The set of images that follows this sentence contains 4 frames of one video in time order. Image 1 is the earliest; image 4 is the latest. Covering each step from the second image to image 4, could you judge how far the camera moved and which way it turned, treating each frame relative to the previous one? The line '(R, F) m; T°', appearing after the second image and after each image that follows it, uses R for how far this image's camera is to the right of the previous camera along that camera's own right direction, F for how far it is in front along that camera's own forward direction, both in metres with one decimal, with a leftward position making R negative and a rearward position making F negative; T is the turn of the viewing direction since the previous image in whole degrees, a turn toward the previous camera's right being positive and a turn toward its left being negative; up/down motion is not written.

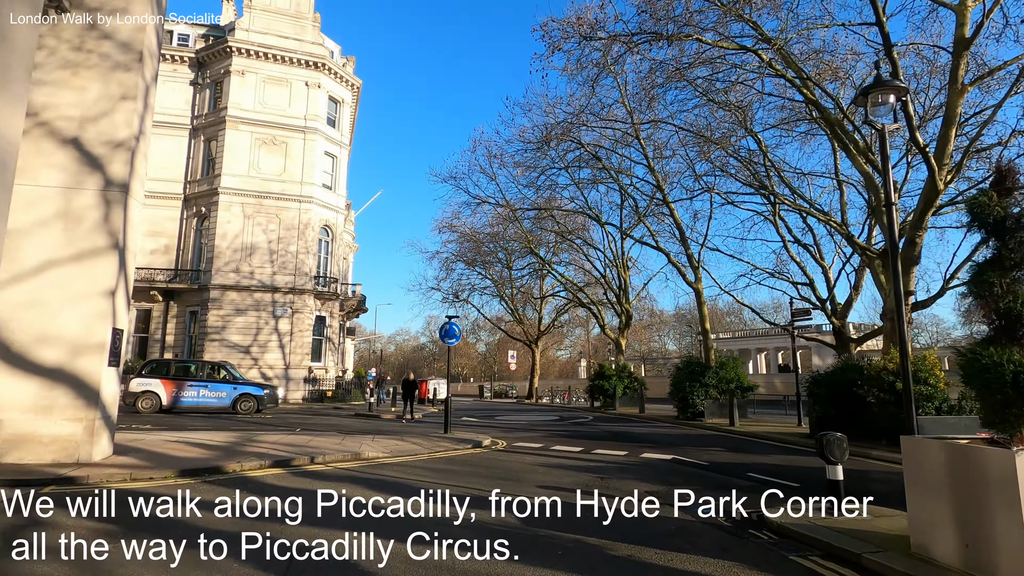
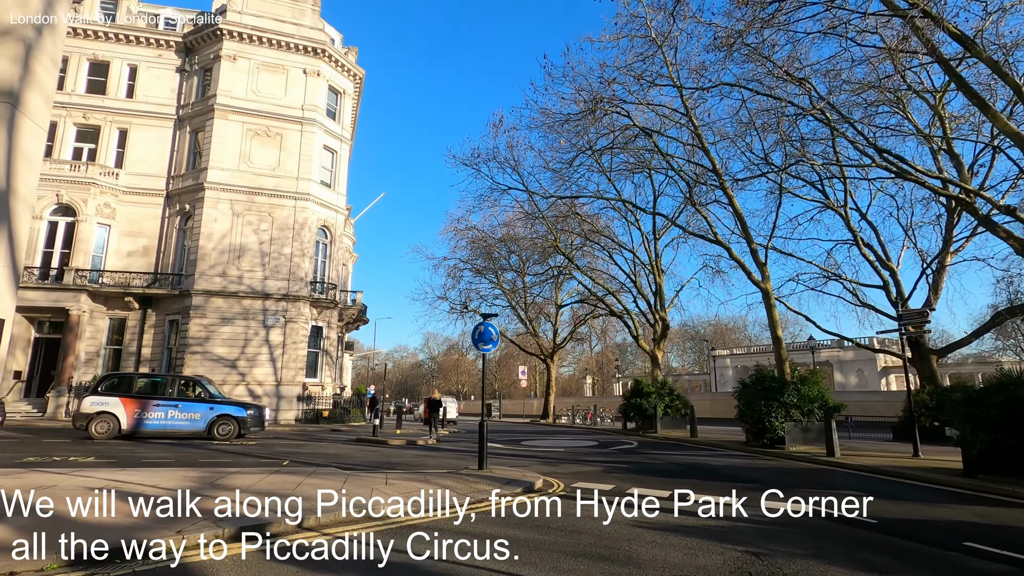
(-1.0, +3.1) m; 0°
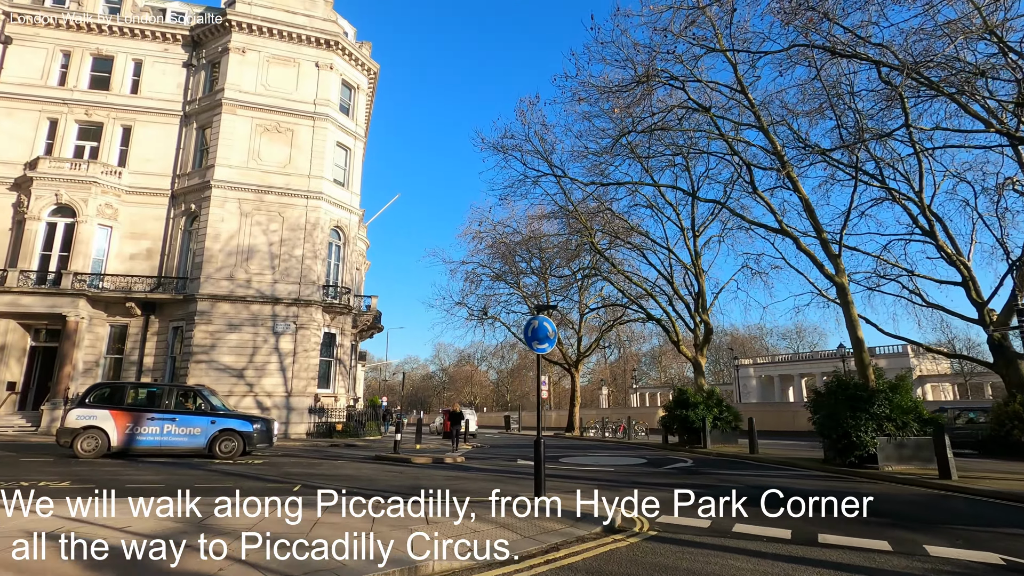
(-0.7, +1.9) m; -1°
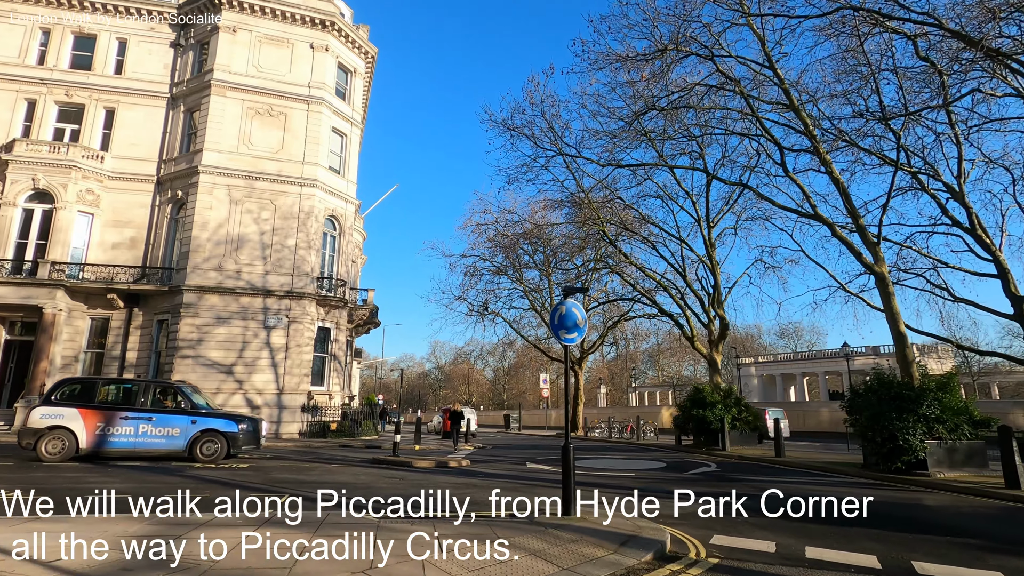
(-0.3, +1.2) m; 0°
